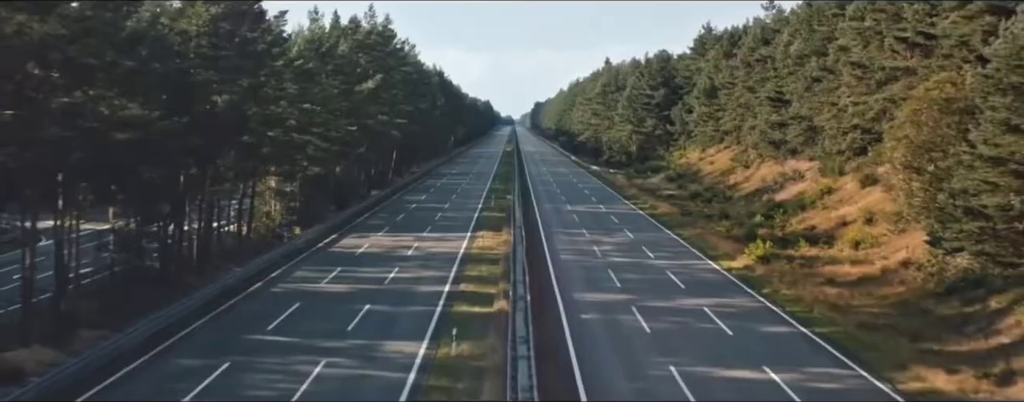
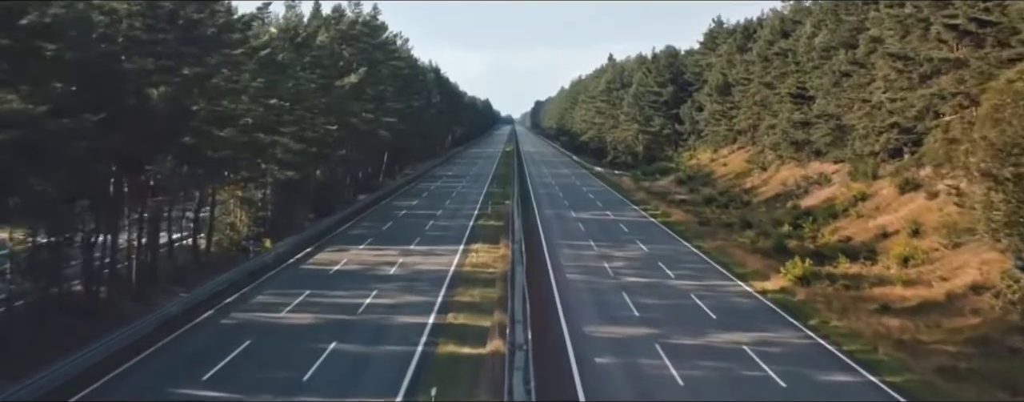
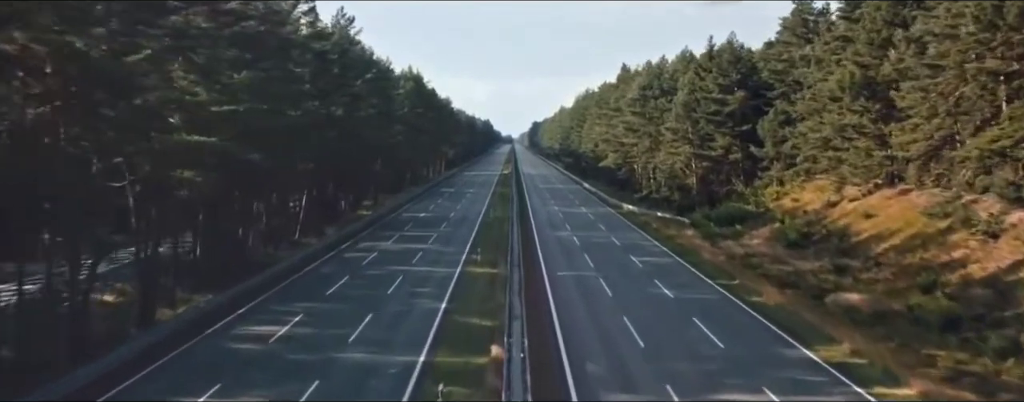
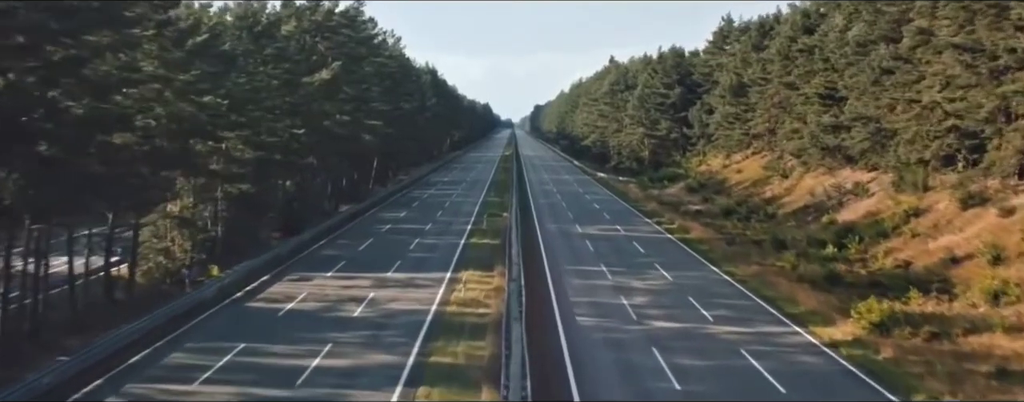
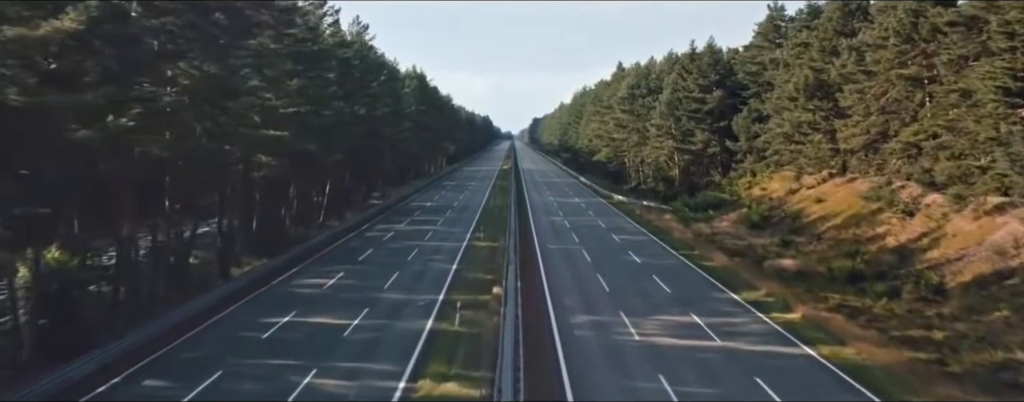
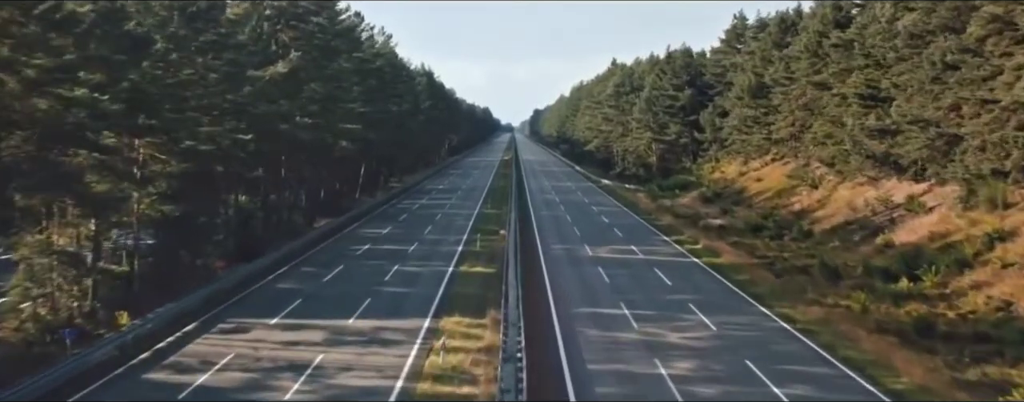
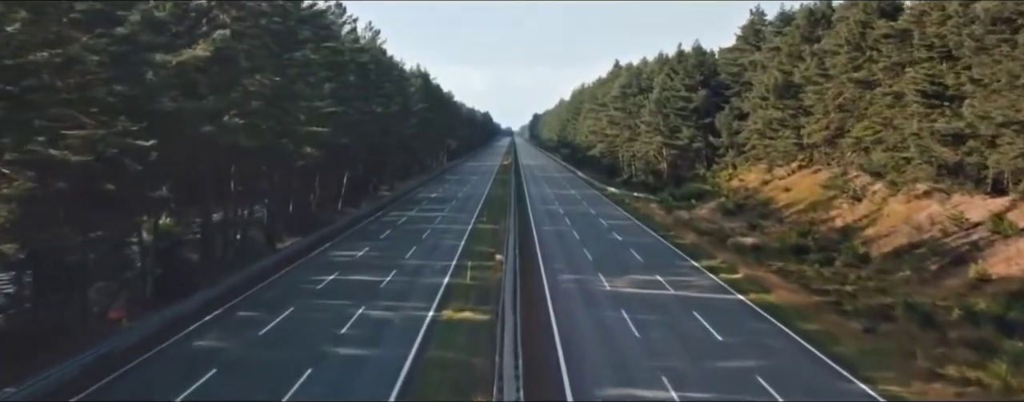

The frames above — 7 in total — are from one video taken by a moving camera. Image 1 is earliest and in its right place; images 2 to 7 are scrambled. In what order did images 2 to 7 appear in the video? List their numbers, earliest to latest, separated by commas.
2, 4, 6, 7, 5, 3
